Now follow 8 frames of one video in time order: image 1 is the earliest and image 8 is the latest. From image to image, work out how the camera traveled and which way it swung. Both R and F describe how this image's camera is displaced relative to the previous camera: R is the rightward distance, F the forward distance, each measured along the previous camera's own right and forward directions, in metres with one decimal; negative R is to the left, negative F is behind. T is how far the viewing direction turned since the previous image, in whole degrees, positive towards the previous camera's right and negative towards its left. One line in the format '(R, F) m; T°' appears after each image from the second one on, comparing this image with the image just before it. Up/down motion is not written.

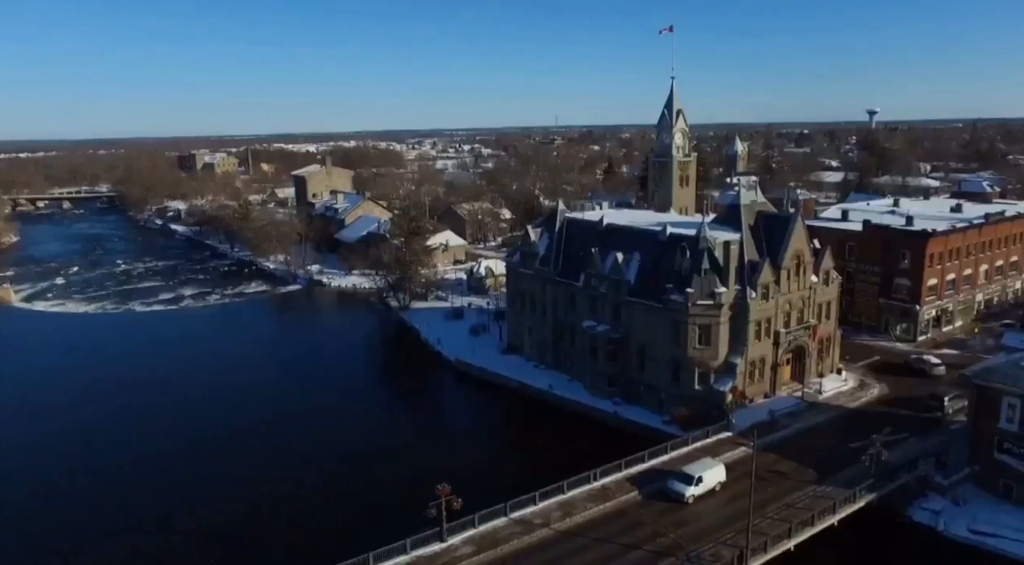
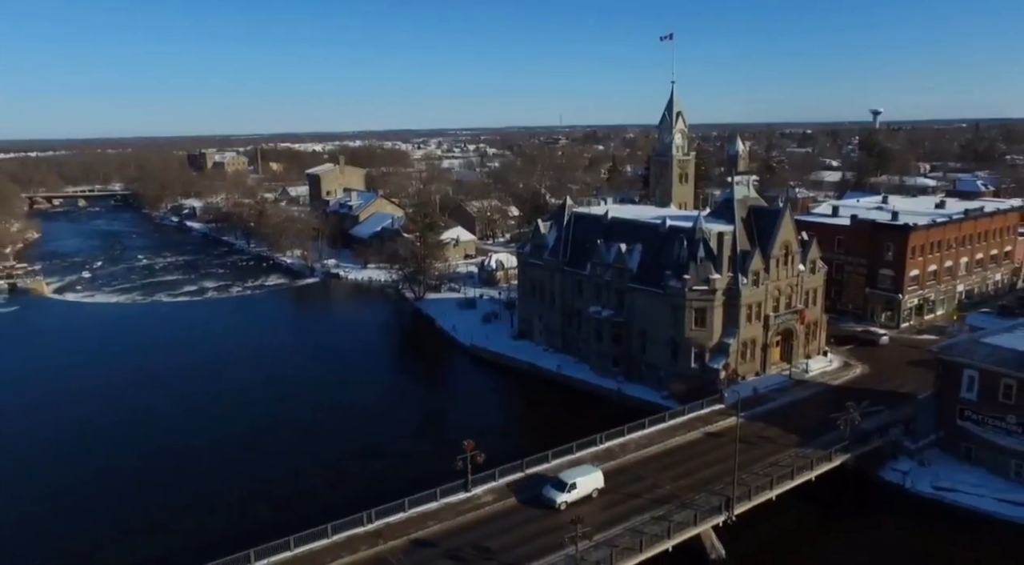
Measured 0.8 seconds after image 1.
(-0.6, -4.0) m; 0°
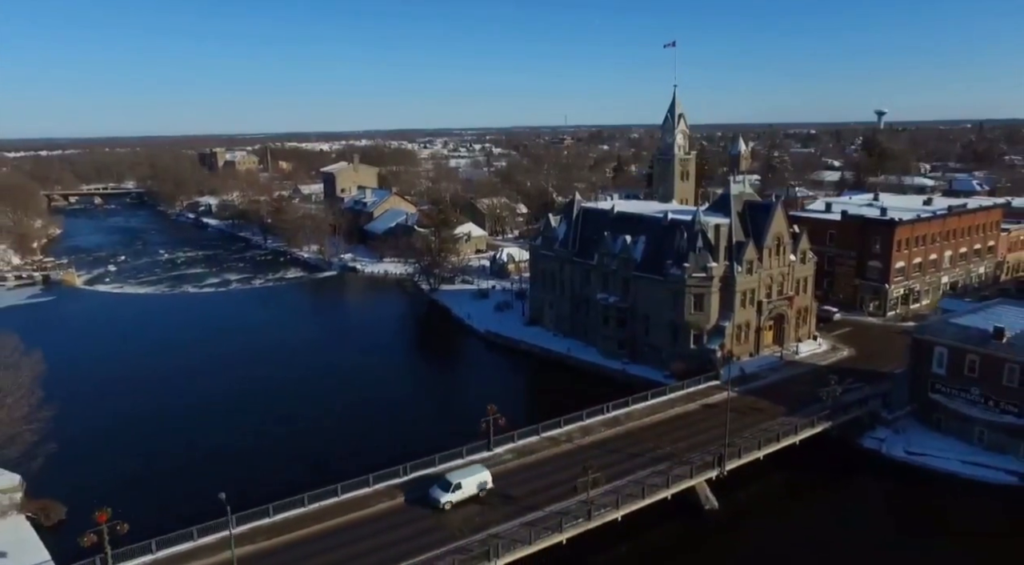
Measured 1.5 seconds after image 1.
(-0.7, -4.1) m; 0°
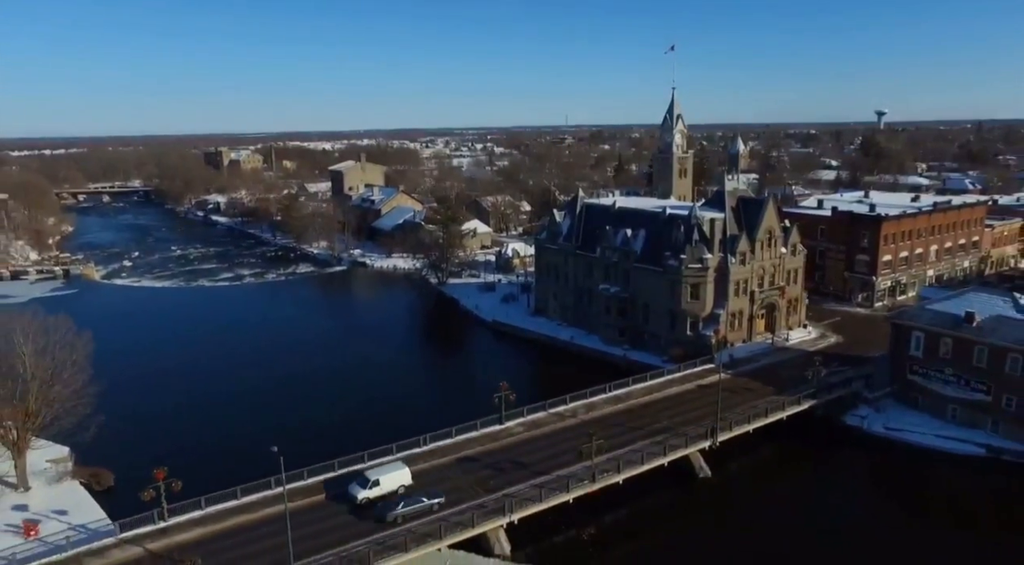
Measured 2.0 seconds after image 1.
(-0.5, -3.2) m; 0°
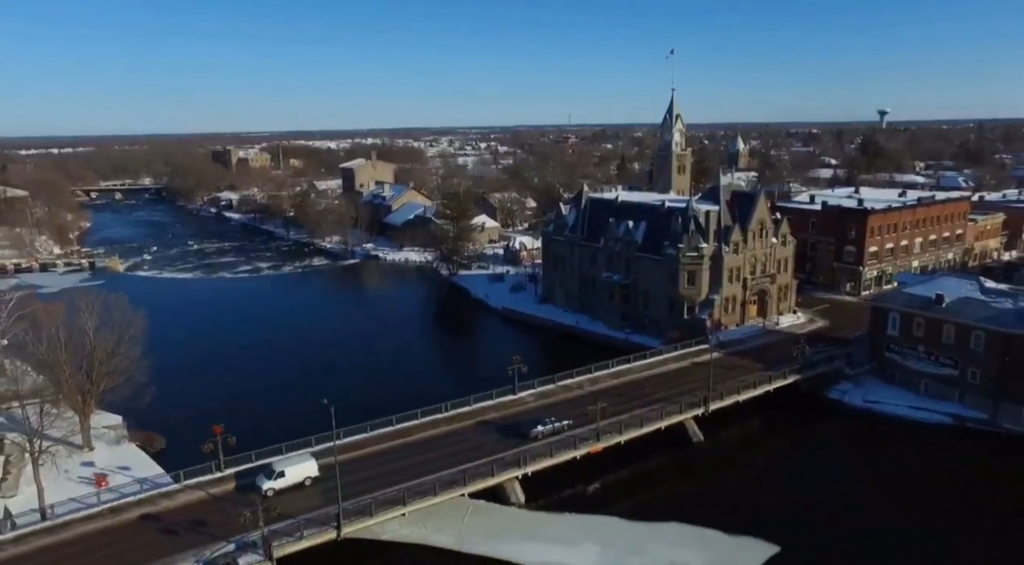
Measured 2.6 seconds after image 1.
(-0.6, -4.1) m; 0°
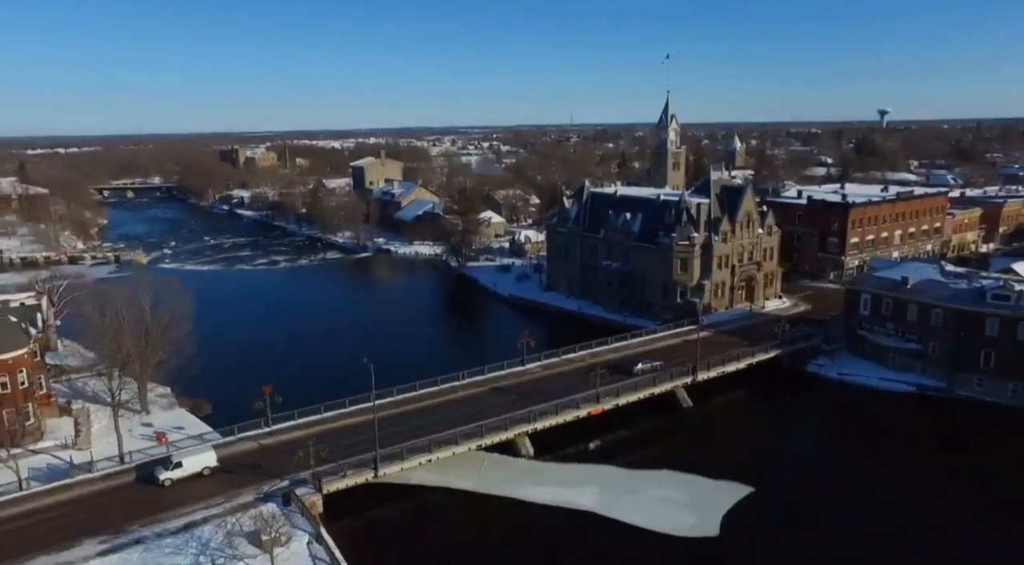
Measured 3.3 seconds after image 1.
(-0.5, -5.1) m; 0°
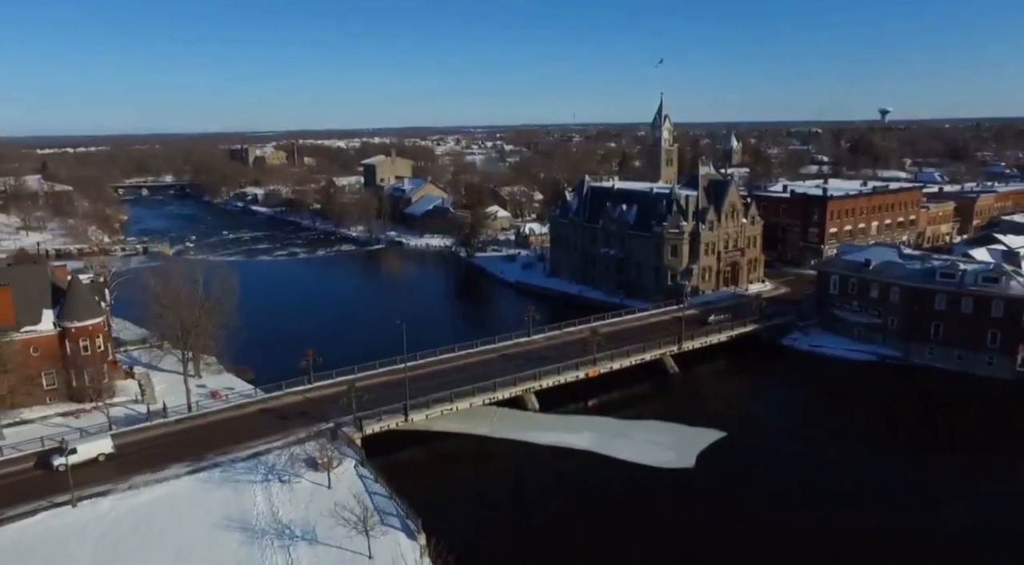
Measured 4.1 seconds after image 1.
(-0.3, -6.4) m; 0°
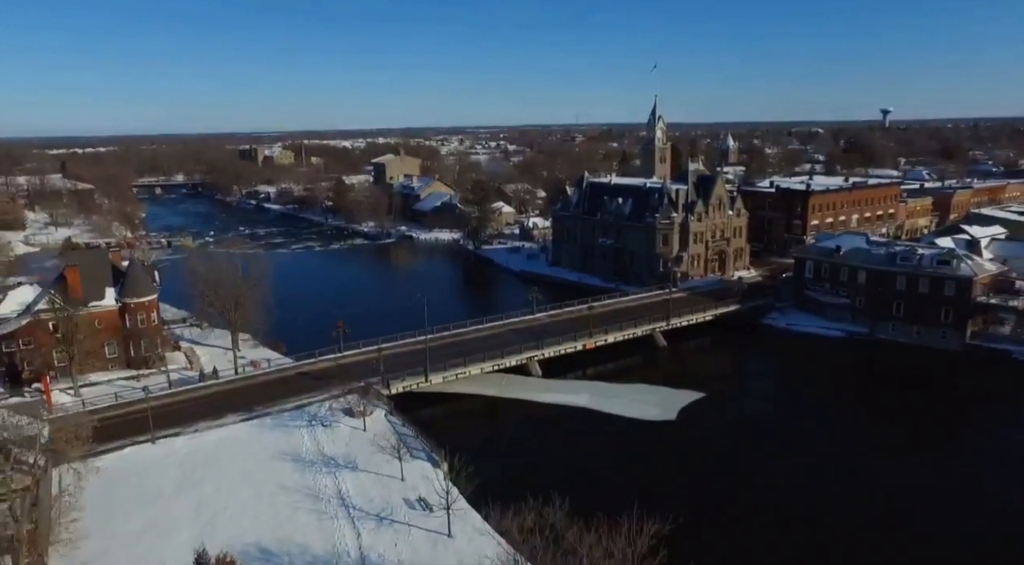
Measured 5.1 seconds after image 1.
(-0.2, -6.2) m; 0°
